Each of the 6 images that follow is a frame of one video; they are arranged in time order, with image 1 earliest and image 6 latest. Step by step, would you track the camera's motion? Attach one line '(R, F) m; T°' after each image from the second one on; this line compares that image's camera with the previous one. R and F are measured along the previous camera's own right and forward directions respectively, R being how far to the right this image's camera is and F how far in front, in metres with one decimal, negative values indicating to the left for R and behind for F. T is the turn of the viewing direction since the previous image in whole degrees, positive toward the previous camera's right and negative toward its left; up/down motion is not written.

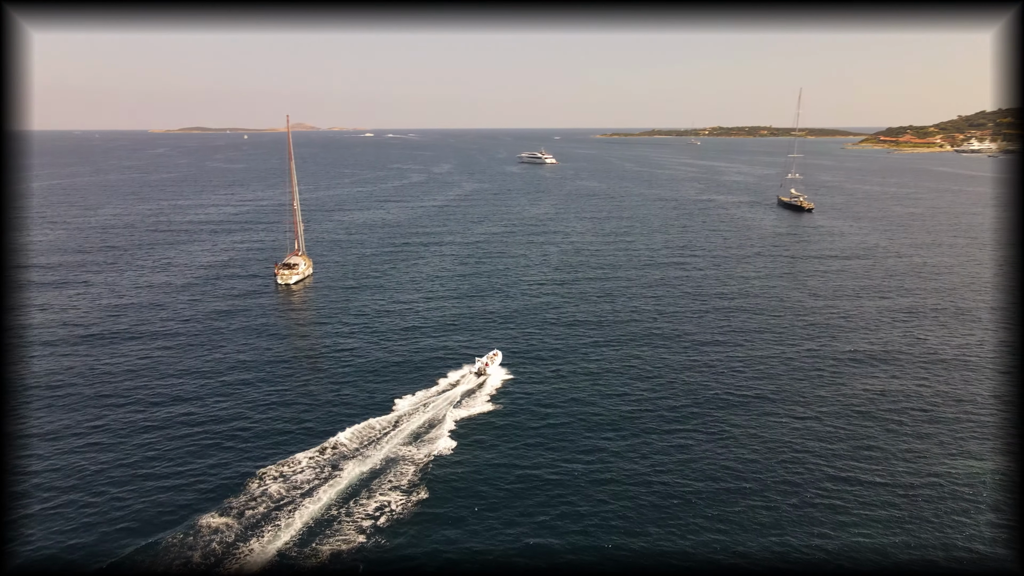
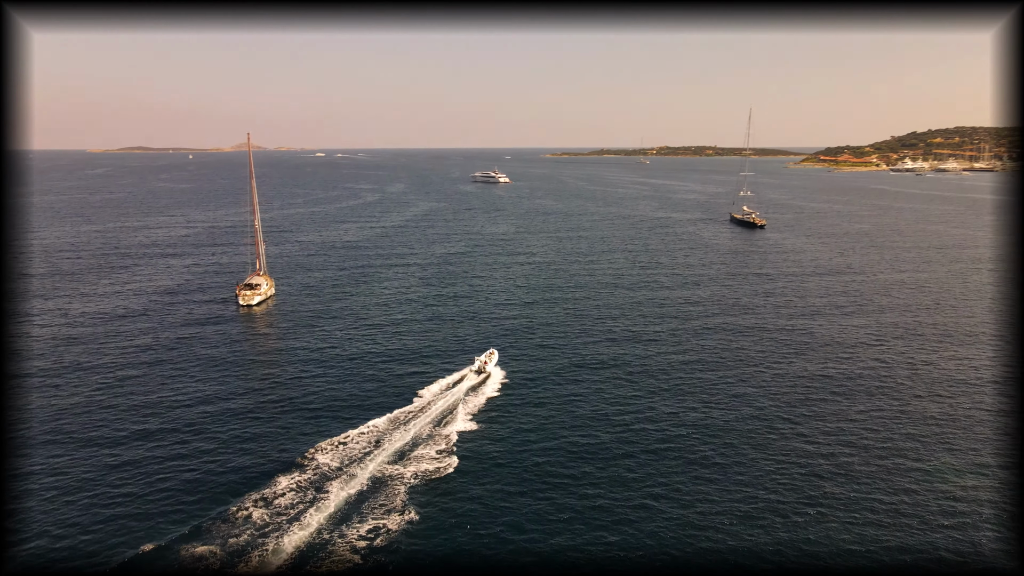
(-0.8, +0.1) m; +4°
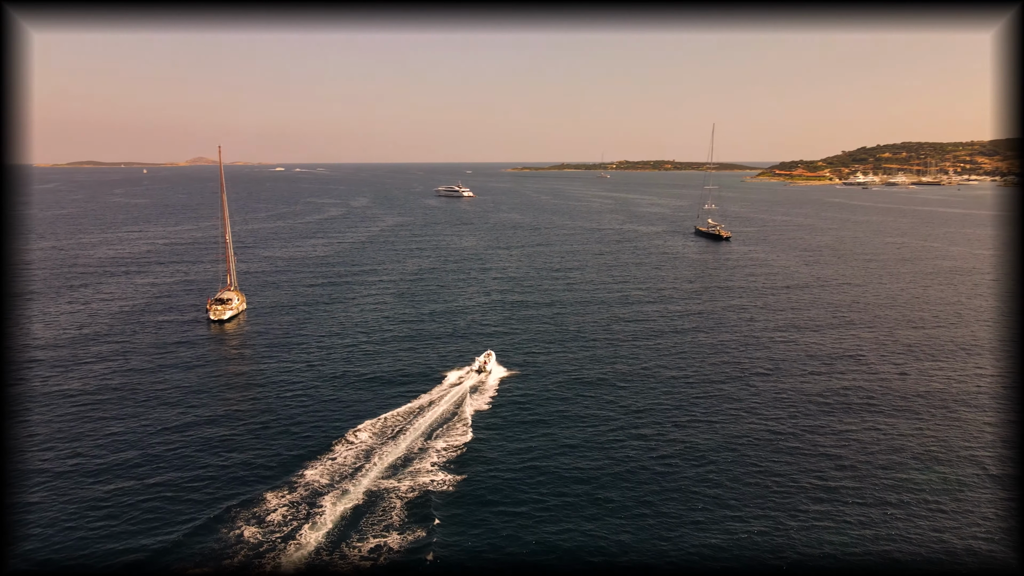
(-0.9, -0.1) m; +3°
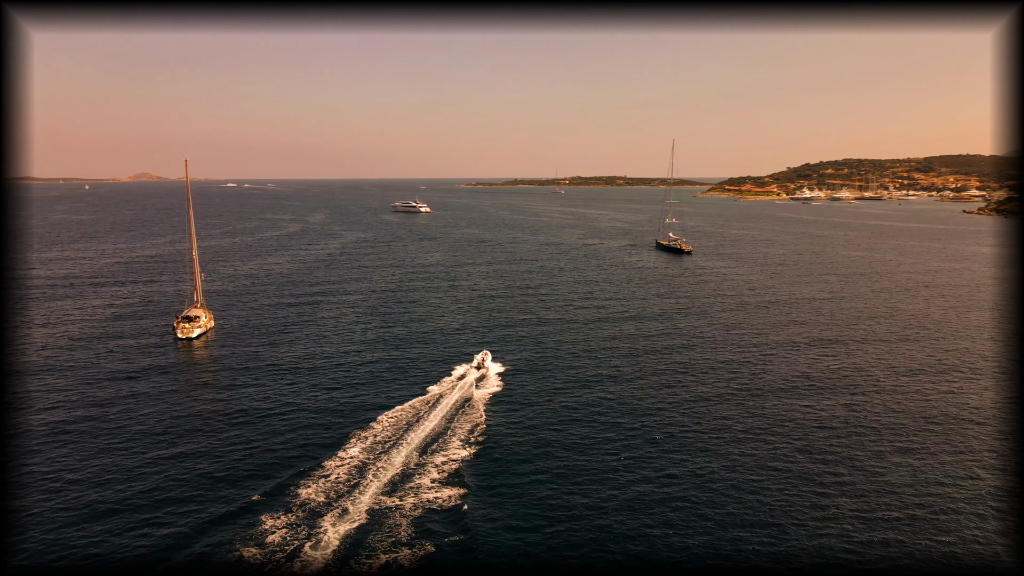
(-1.3, -0.1) m; +3°
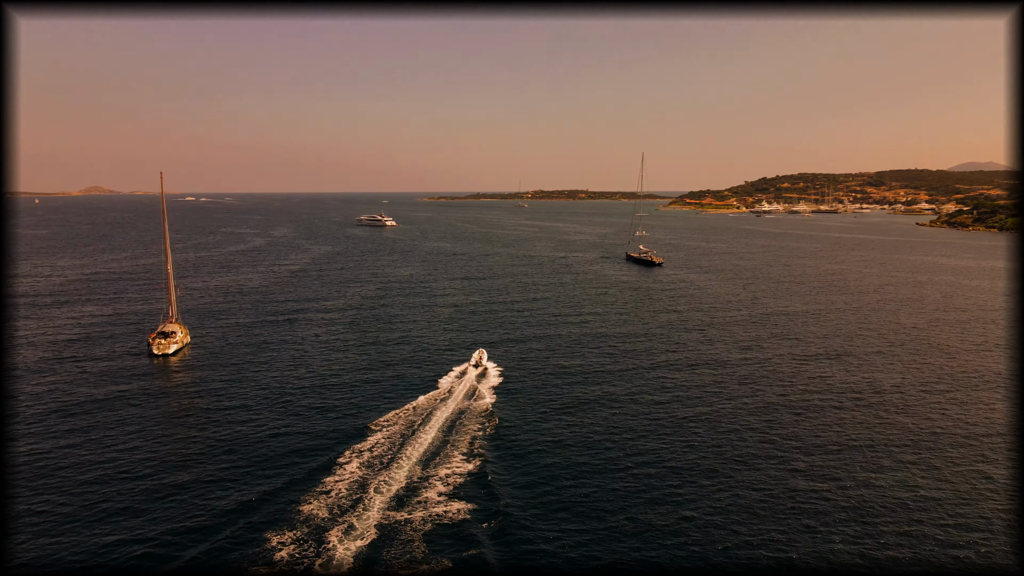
(-1.3, -0.1) m; +3°
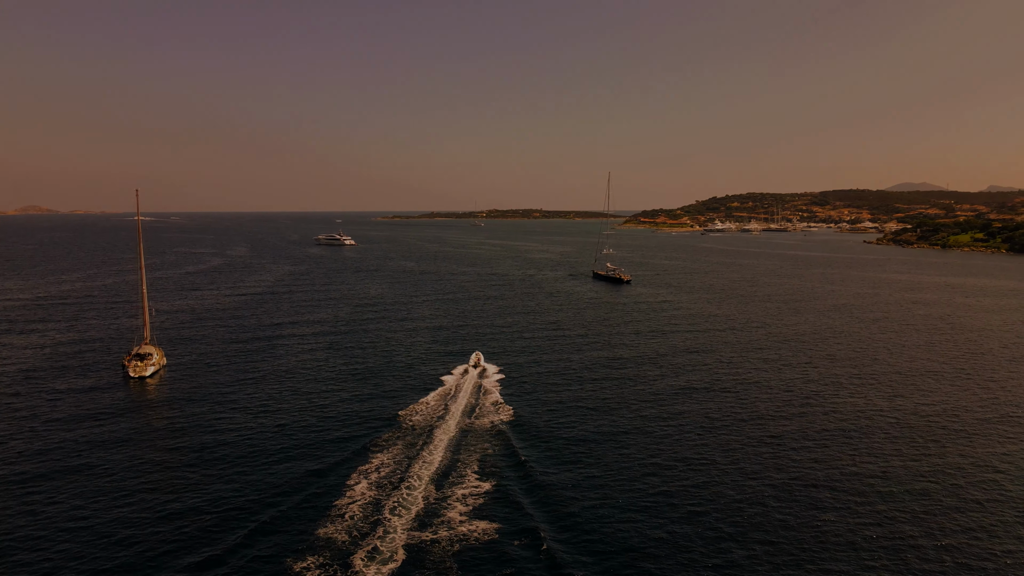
(-2.0, -0.1) m; +3°
